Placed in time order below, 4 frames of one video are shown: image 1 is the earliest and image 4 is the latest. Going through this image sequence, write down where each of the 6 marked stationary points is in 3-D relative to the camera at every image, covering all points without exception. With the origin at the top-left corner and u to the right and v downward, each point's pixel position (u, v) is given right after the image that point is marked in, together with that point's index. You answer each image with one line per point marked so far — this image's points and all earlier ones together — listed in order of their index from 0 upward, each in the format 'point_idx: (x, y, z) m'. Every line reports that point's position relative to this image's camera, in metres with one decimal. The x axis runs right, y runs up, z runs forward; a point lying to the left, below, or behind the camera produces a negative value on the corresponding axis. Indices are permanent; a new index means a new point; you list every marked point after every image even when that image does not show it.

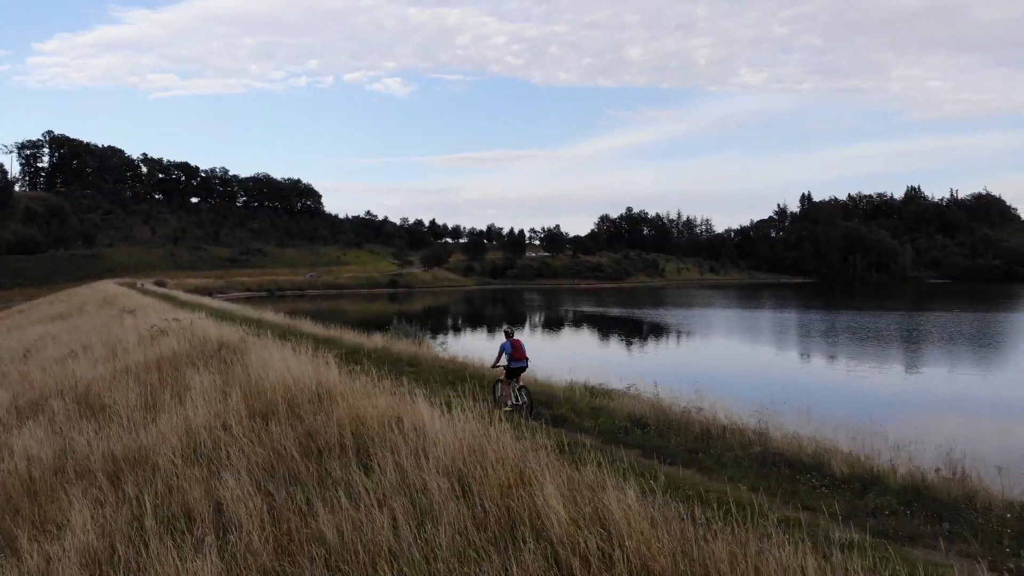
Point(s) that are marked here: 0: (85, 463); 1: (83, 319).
0: (-2.0, -0.8, +2.9) m
1: (-6.5, -0.5, +9.4) m
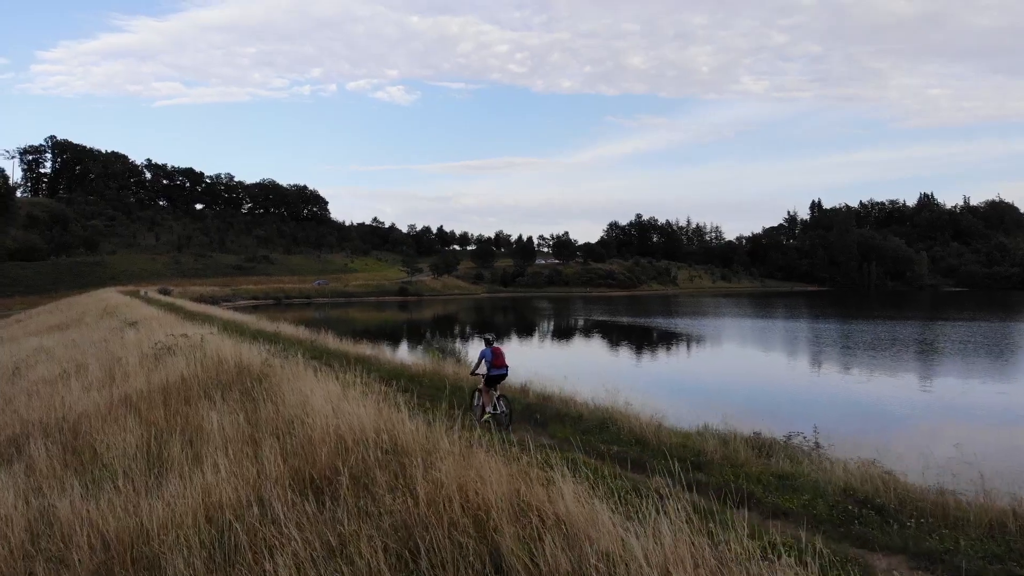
0: (-1.5, -0.9, +2.1) m
1: (-6.0, -0.6, +8.6) m
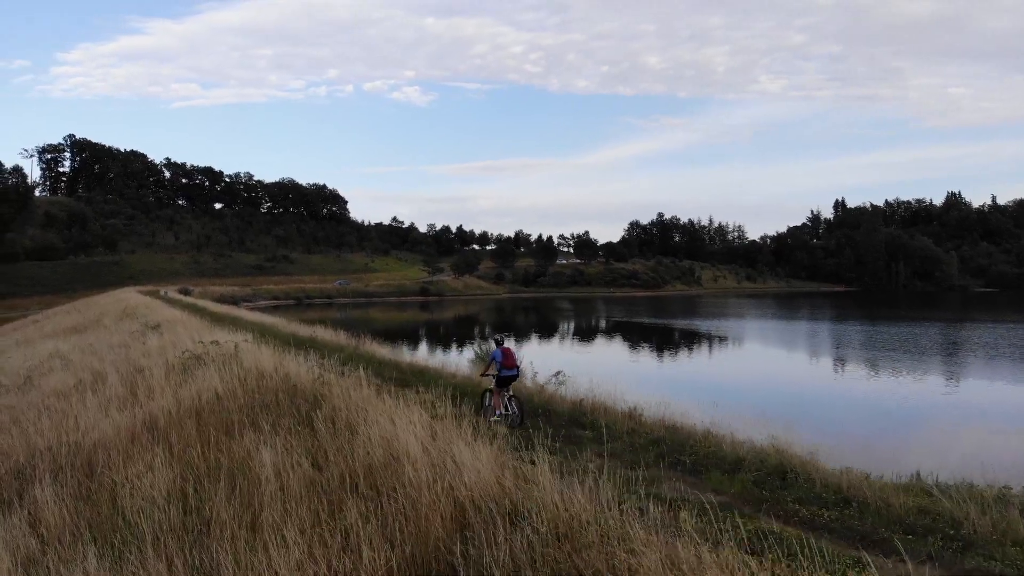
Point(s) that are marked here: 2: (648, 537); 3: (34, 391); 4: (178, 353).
0: (-1.0, -0.9, +1.4) m
1: (-5.4, -0.6, +8.0) m
2: (+0.4, -0.7, +1.7) m
3: (-3.9, -0.8, +5.0) m
4: (-2.7, -0.5, +5.0) m
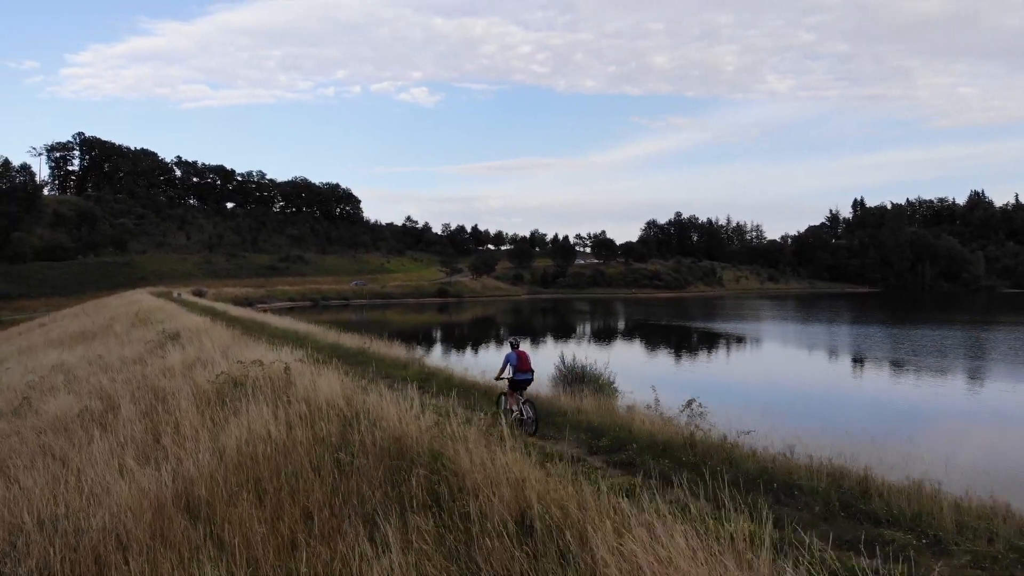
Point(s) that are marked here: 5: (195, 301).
0: (-0.4, -0.9, +0.4) m
1: (-4.6, -0.6, +7.1) m
2: (+1.0, -0.7, +0.7) m
3: (-3.2, -0.9, +4.1) m
4: (-2.0, -0.5, +4.0) m
5: (-9.5, -0.4, +18.3) m
